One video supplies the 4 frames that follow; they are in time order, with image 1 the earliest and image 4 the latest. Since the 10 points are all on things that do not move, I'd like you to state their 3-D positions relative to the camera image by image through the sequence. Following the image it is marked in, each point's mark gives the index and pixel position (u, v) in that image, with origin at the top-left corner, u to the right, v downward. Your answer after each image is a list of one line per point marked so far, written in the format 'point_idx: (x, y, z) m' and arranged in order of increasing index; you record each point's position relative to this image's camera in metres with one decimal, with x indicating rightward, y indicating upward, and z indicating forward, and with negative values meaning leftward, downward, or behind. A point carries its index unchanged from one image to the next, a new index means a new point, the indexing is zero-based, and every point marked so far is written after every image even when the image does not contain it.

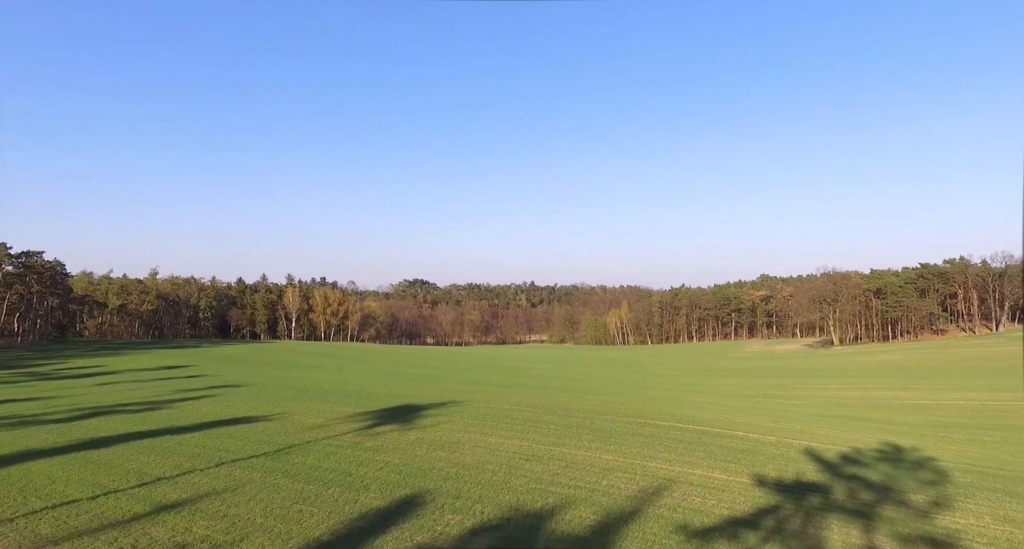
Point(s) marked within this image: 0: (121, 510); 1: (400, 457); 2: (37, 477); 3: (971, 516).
0: (-6.2, -3.7, +9.3) m
1: (-2.4, -4.0, +12.7) m
2: (-8.8, -3.8, +11.1) m
3: (+7.3, -3.9, +9.3) m
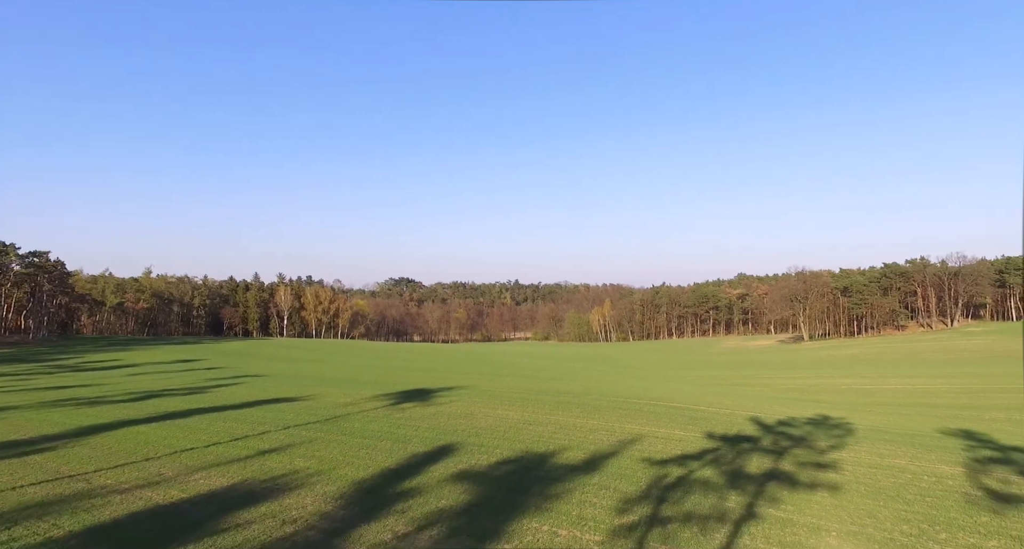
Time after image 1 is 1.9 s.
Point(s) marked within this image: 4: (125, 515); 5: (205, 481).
0: (-5.9, -3.8, +12.4) m
1: (-2.2, -4.1, +15.9) m
2: (-8.7, -3.9, +14.1) m
3: (+7.5, -4.0, +12.8) m
4: (-5.6, -3.5, +8.5) m
5: (-5.4, -3.6, +10.3) m
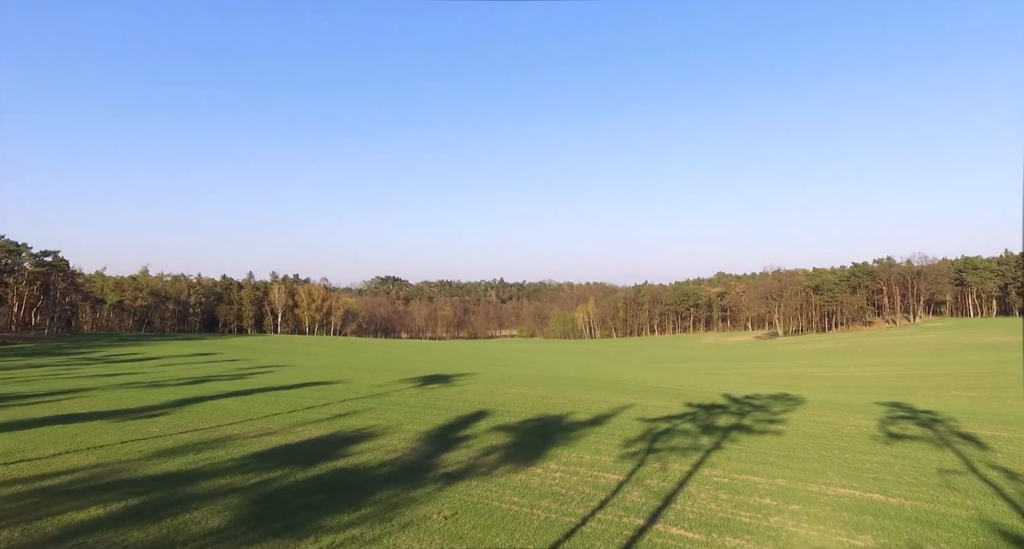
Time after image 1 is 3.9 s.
0: (-5.3, -3.8, +15.5) m
1: (-1.7, -4.1, +19.2) m
2: (-8.1, -3.9, +17.2) m
3: (+8.1, -4.0, +16.3) m
4: (-4.9, -3.5, +11.6) m
5: (-4.7, -3.6, +13.5) m
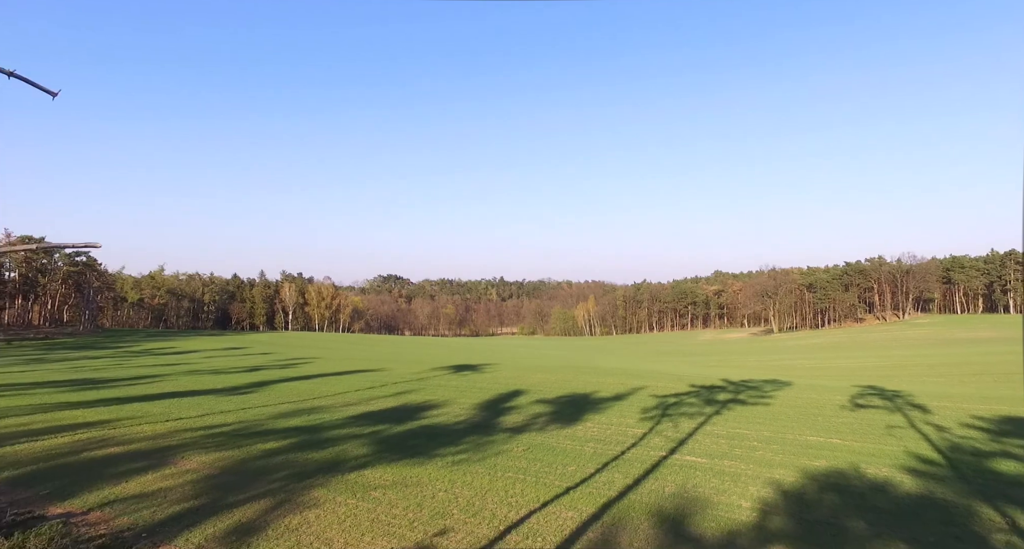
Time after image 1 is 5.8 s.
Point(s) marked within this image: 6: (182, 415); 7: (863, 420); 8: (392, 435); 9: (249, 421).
0: (-4.3, -3.8, +18.5) m
1: (-0.7, -4.1, +22.2) m
2: (-7.1, -3.9, +20.2) m
3: (+9.2, -4.0, +19.4) m
4: (-3.8, -3.5, +14.6) m
5: (-3.7, -3.7, +16.5) m
6: (-7.8, -3.3, +13.7) m
7: (+8.4, -3.5, +14.0) m
8: (-2.5, -3.3, +12.0) m
9: (-6.0, -3.3, +13.2) m
